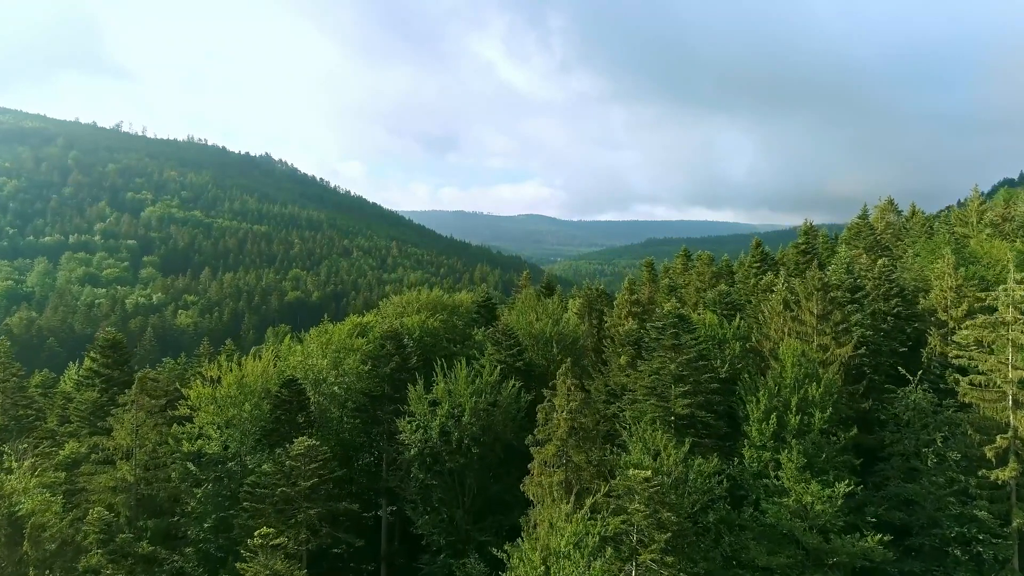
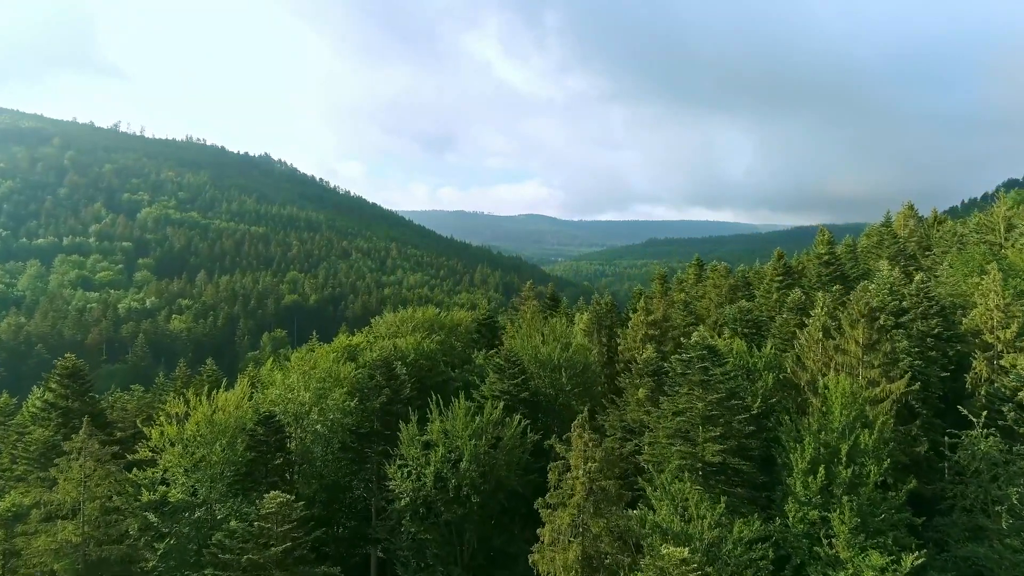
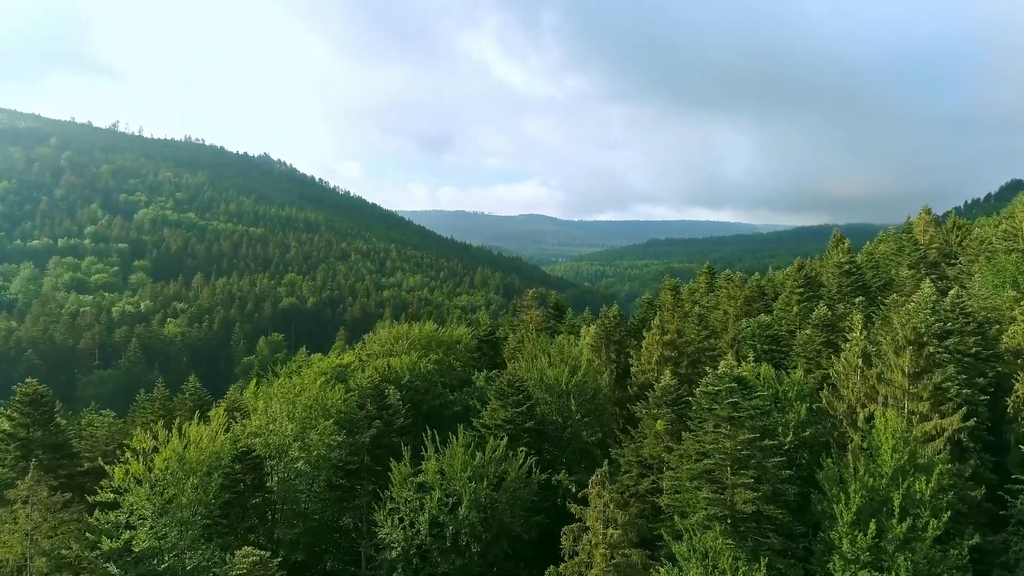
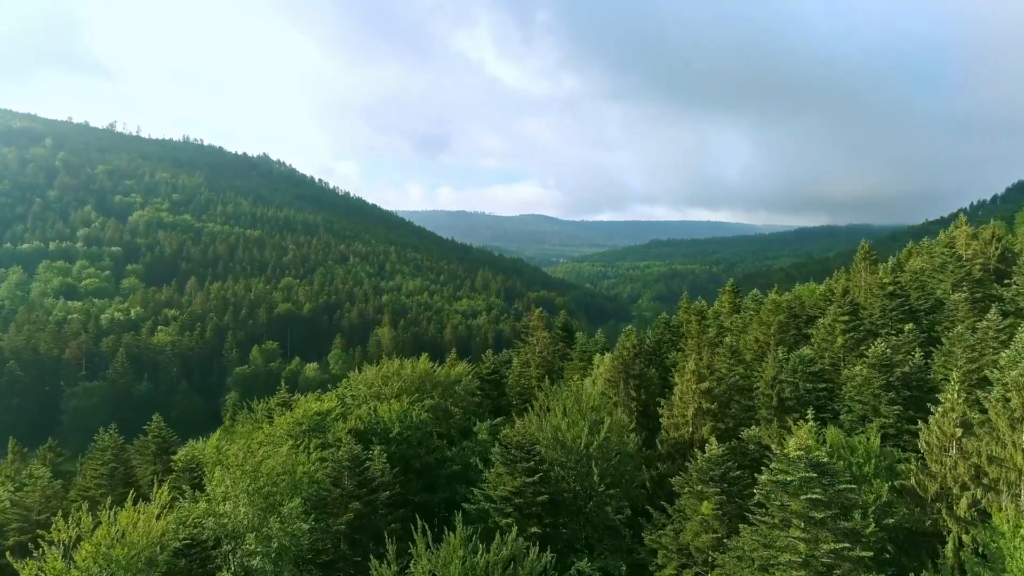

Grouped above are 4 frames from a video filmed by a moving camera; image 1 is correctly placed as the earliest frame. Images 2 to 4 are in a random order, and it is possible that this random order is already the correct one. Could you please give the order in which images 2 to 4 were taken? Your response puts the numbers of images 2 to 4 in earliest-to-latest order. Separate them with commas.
2, 3, 4
